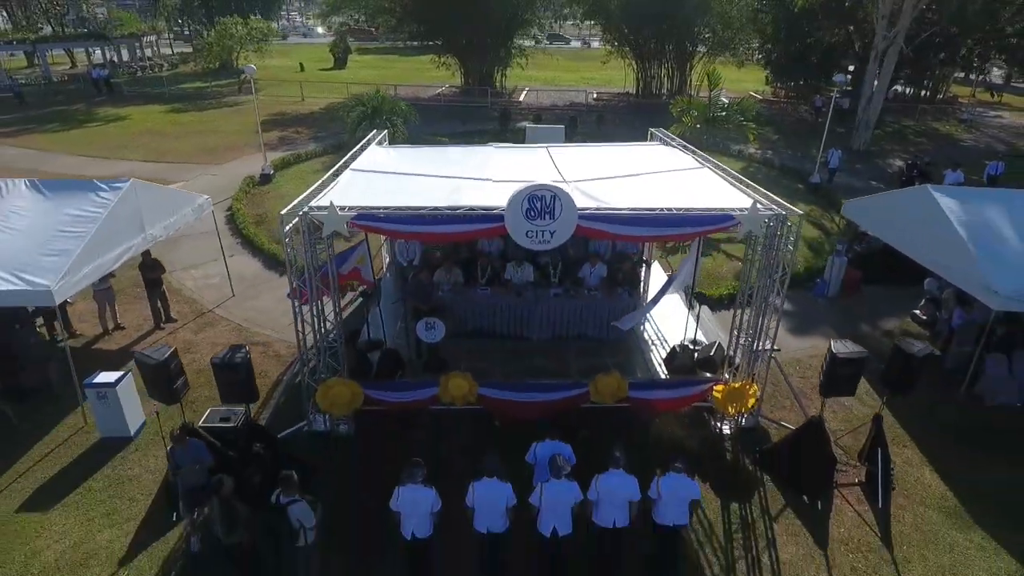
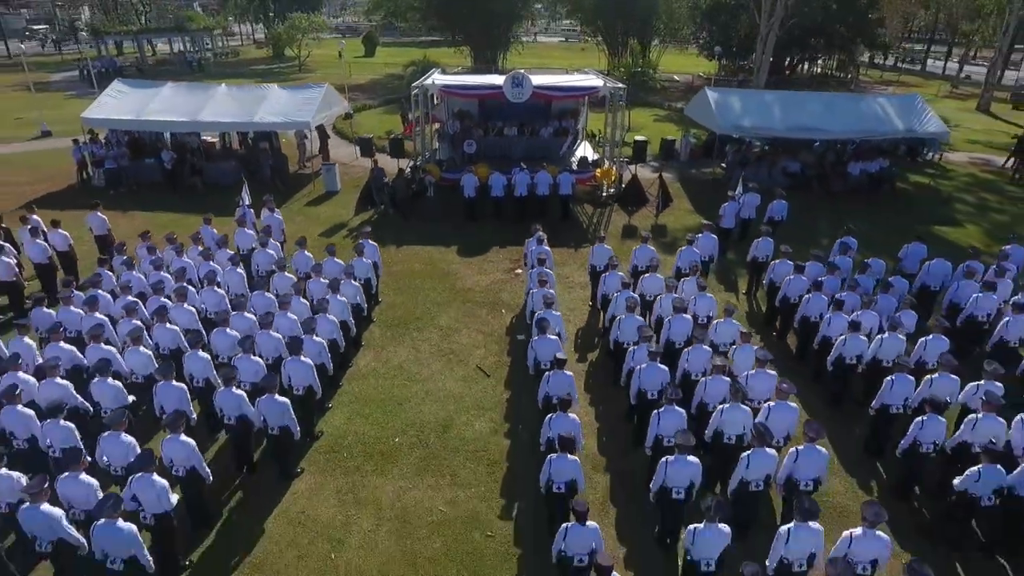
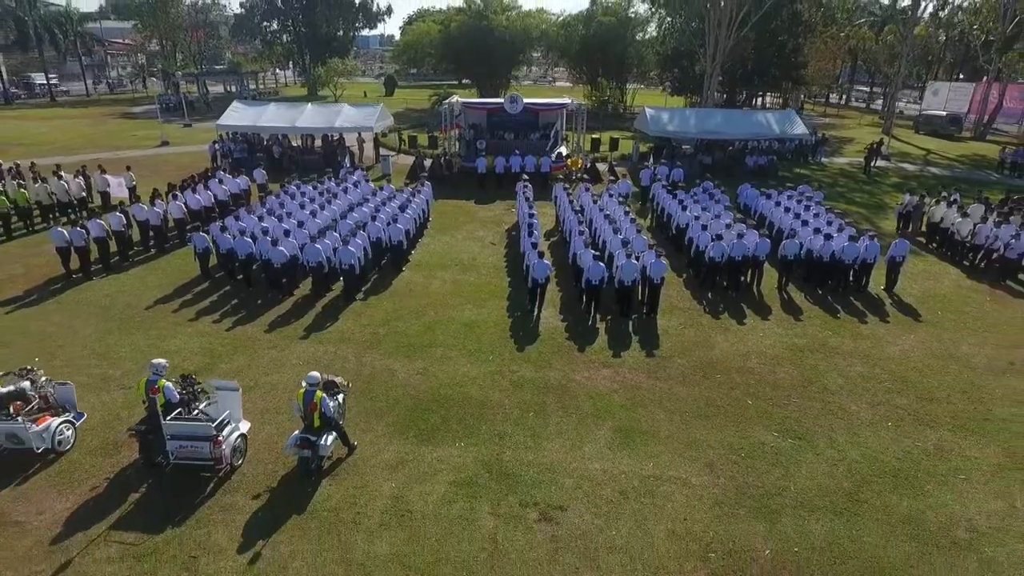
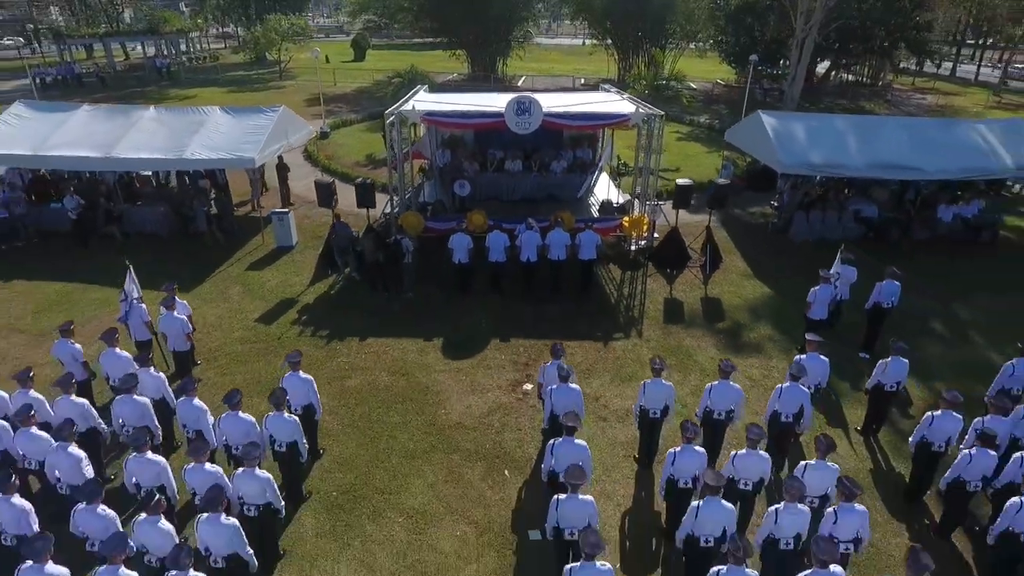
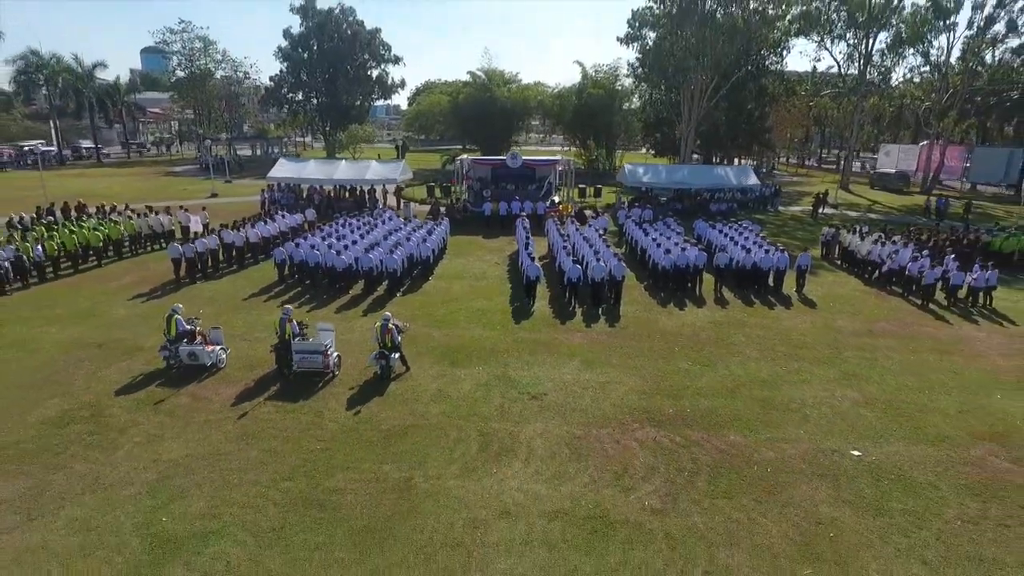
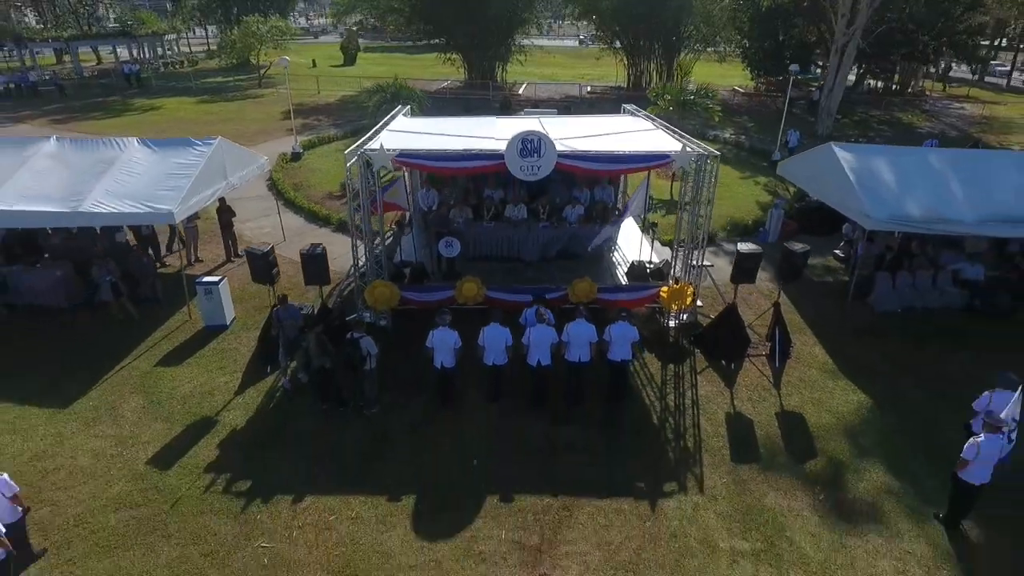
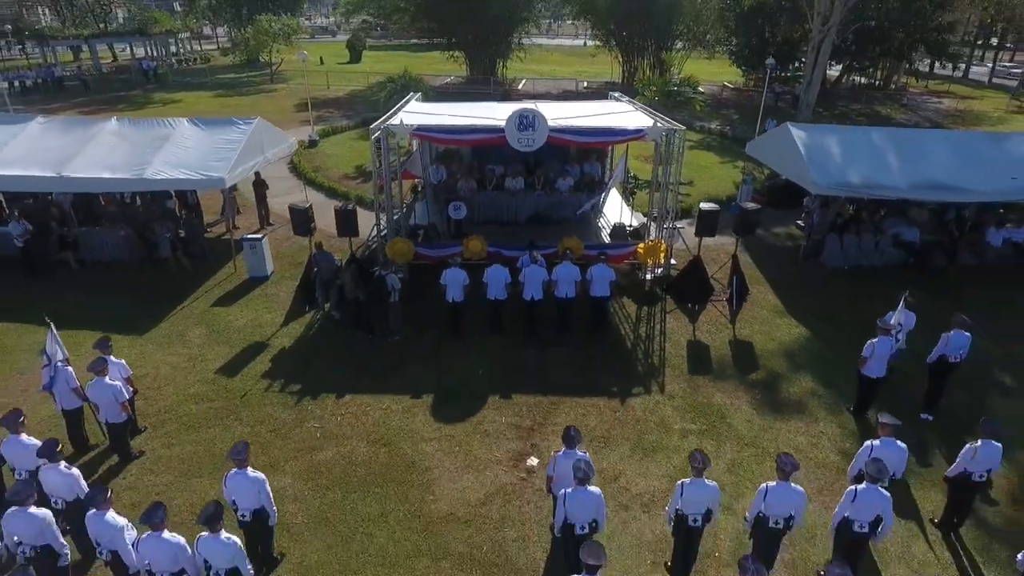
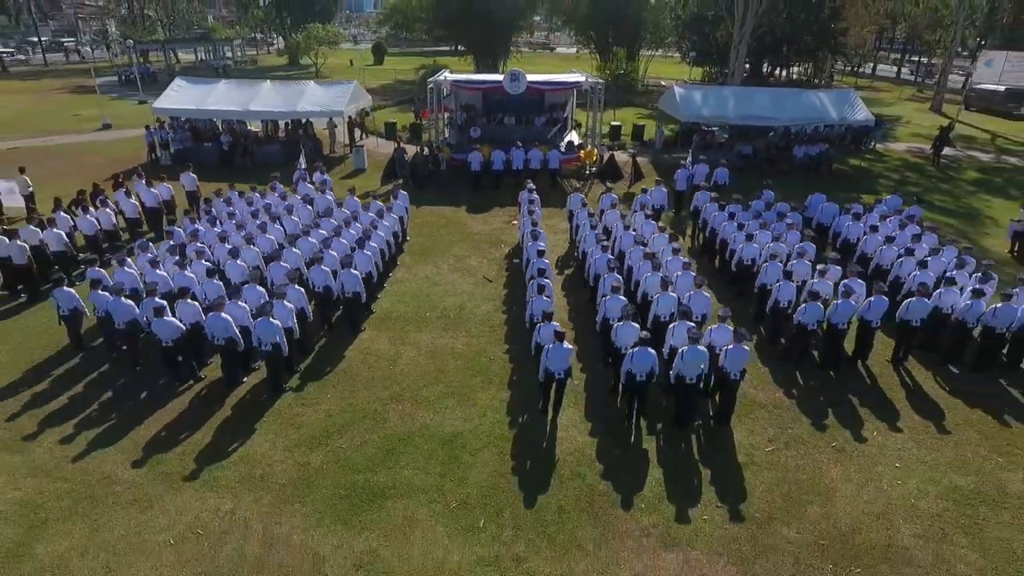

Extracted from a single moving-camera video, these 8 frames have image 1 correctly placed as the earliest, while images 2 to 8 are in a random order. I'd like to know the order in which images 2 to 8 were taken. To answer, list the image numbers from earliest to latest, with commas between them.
6, 7, 4, 2, 8, 3, 5
